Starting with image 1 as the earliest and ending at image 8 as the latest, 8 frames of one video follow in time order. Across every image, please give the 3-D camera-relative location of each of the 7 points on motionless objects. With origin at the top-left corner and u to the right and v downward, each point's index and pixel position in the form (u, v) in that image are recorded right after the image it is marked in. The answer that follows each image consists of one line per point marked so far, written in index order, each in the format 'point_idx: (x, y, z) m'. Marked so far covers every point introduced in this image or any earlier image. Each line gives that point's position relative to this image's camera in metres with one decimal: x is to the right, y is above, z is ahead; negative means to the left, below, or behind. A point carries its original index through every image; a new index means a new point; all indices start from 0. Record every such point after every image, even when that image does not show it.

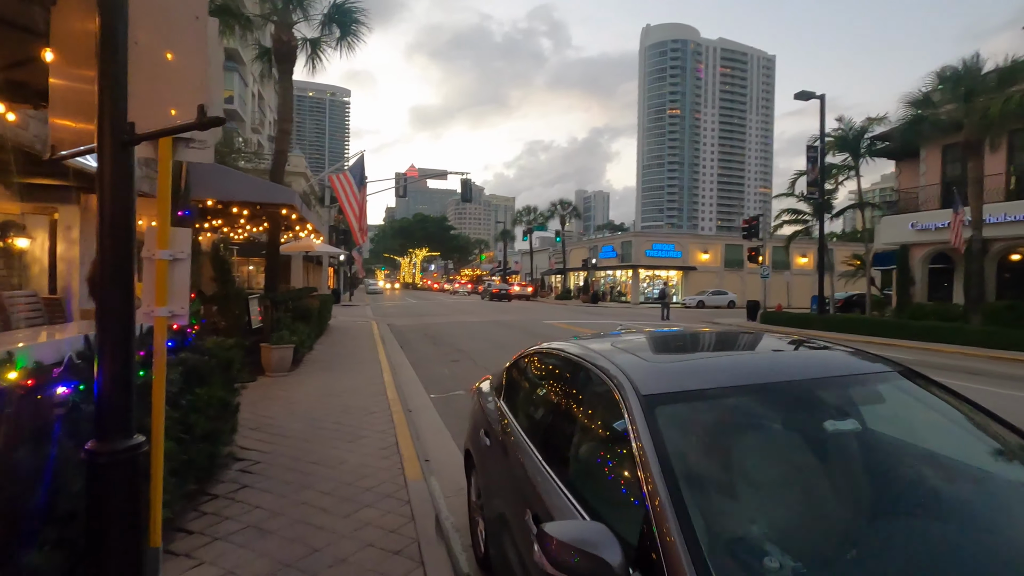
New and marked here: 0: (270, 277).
0: (-6.3, +0.3, +13.9) m
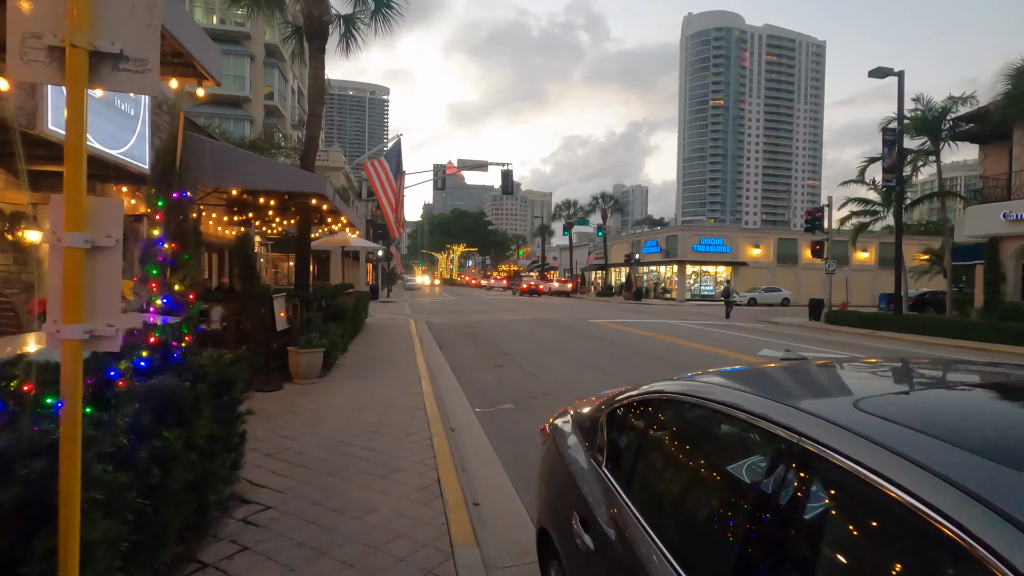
0: (-5.1, +0.4, +12.9) m
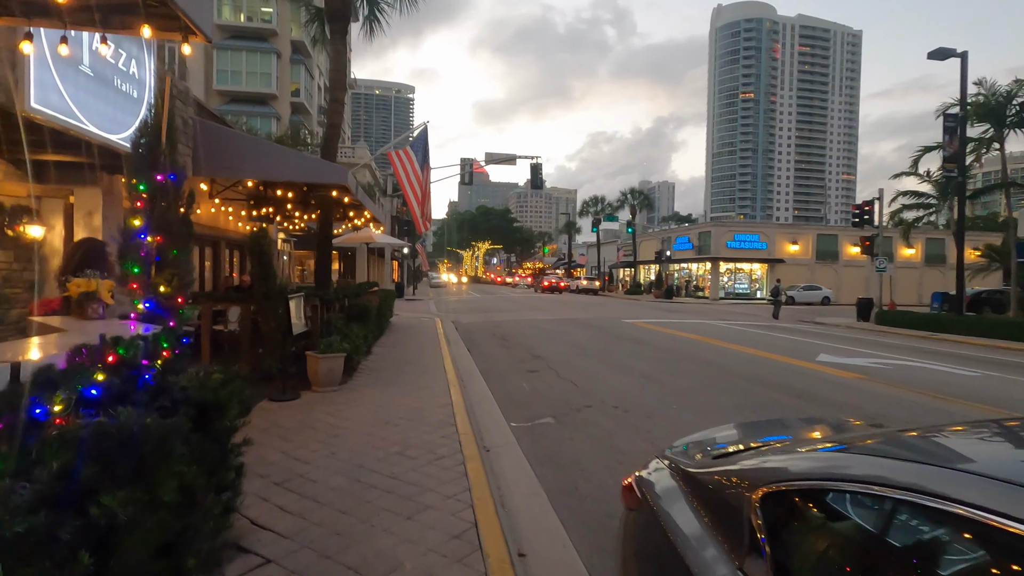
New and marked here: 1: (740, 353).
0: (-4.3, +0.4, +12.1) m
1: (+5.8, -1.7, +13.8) m
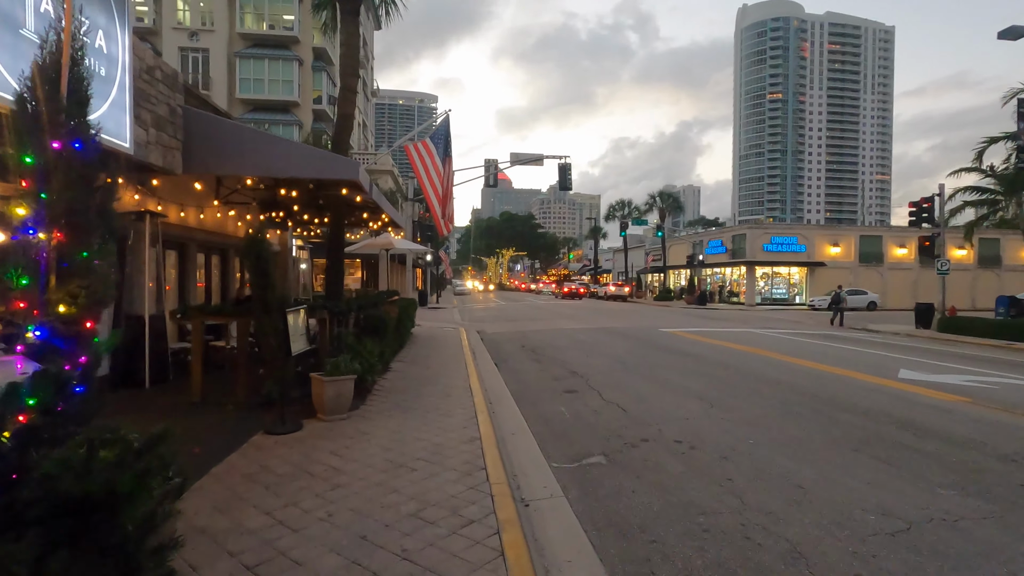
0: (-3.6, +0.2, +10.8) m
1: (+6.6, -1.8, +12.1) m
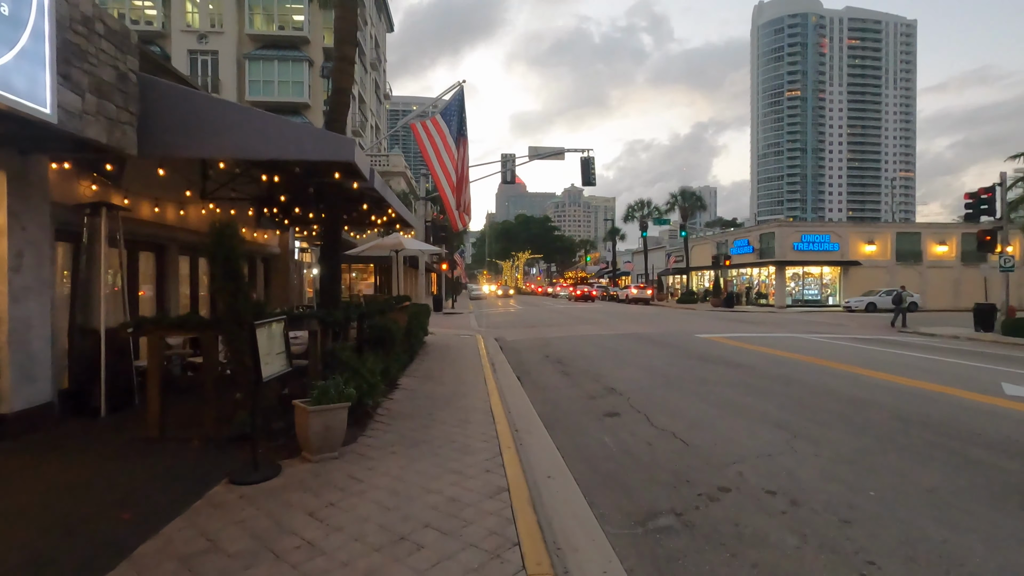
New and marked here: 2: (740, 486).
0: (-3.1, +0.1, +9.2) m
1: (+7.1, -1.8, +10.2) m
2: (+2.4, -2.1, +5.6) m
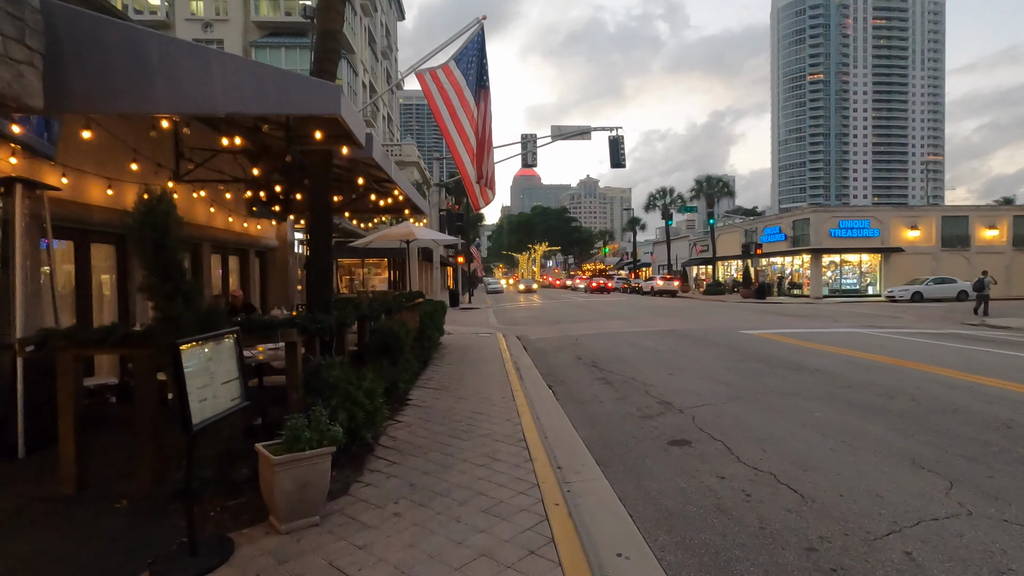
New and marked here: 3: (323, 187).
0: (-2.7, +0.1, +7.4) m
1: (+7.6, -1.6, +8.0) m
2: (+2.8, -2.0, +3.6) m
3: (-2.5, +1.3, +7.4) m
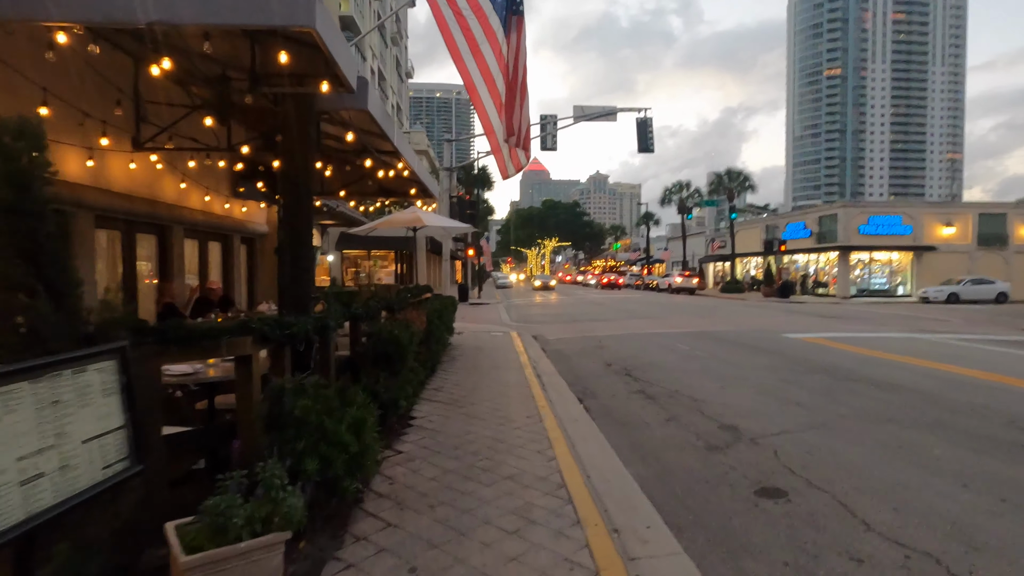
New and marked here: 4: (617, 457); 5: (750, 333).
0: (-2.3, +0.2, +5.7) m
1: (+8.0, -1.7, +6.2) m
2: (+3.1, -2.0, +1.9) m
3: (-2.1, +1.4, +5.6) m
4: (+1.2, -2.0, +6.3) m
5: (+7.4, -1.4, +17.1) m
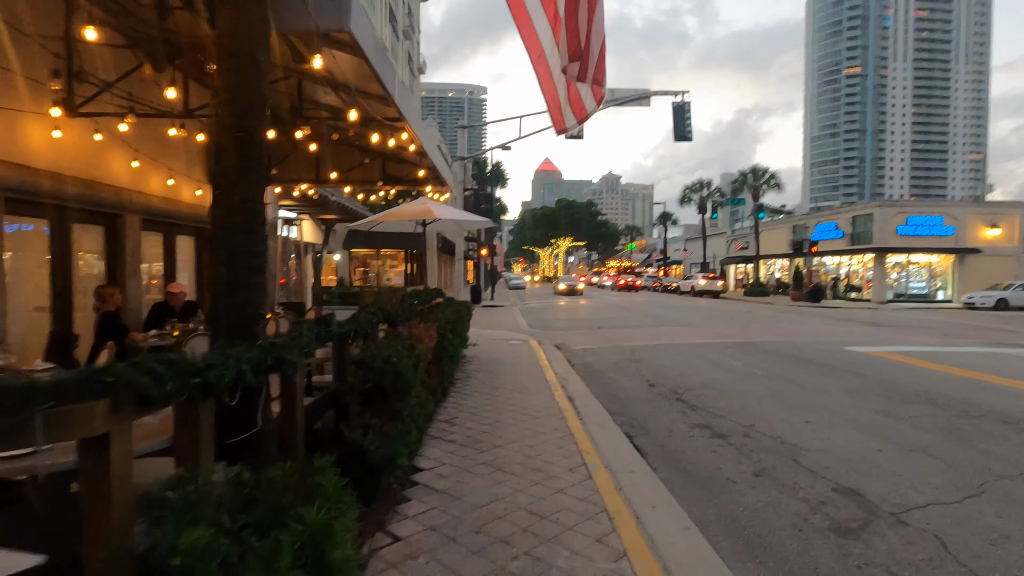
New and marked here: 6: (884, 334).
0: (-1.9, +0.1, +3.8) m
1: (+8.3, -1.8, +4.1) m
2: (+3.3, -2.1, -0.1) m
3: (-1.8, +1.3, +3.8) m
4: (+1.6, -2.1, +4.3) m
5: (+8.0, -1.5, +15.0) m
6: (+12.5, -1.6, +18.2) m
